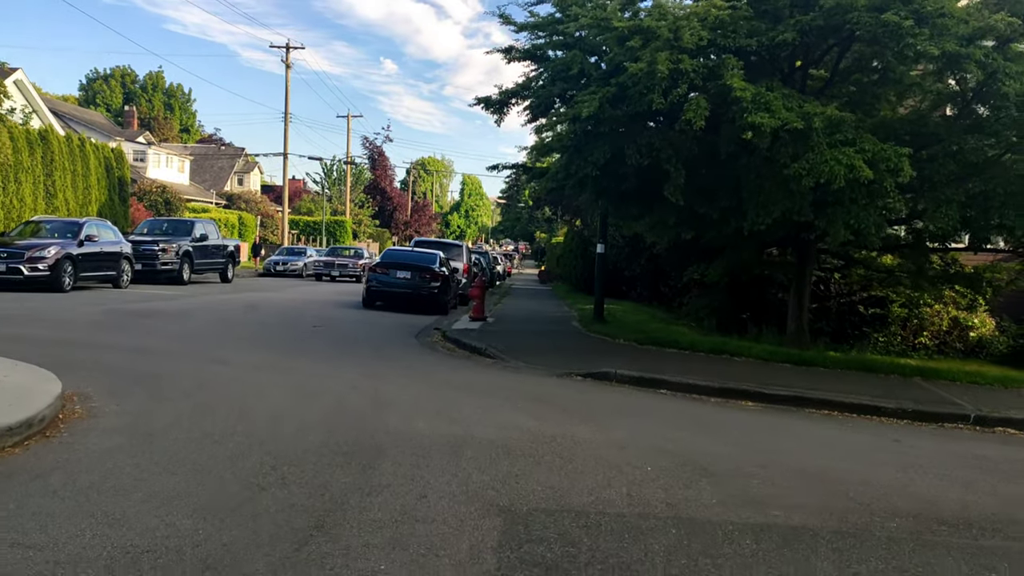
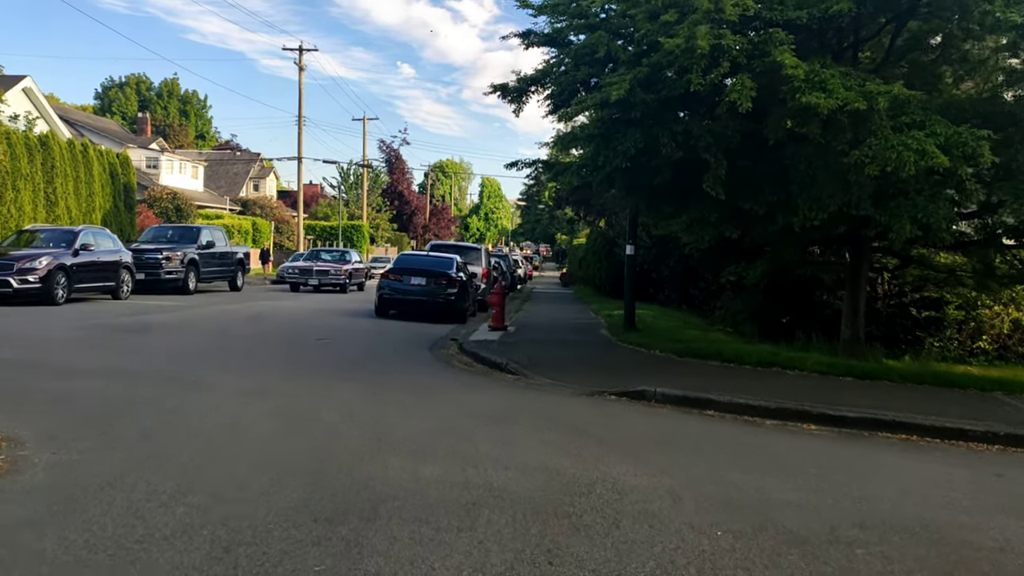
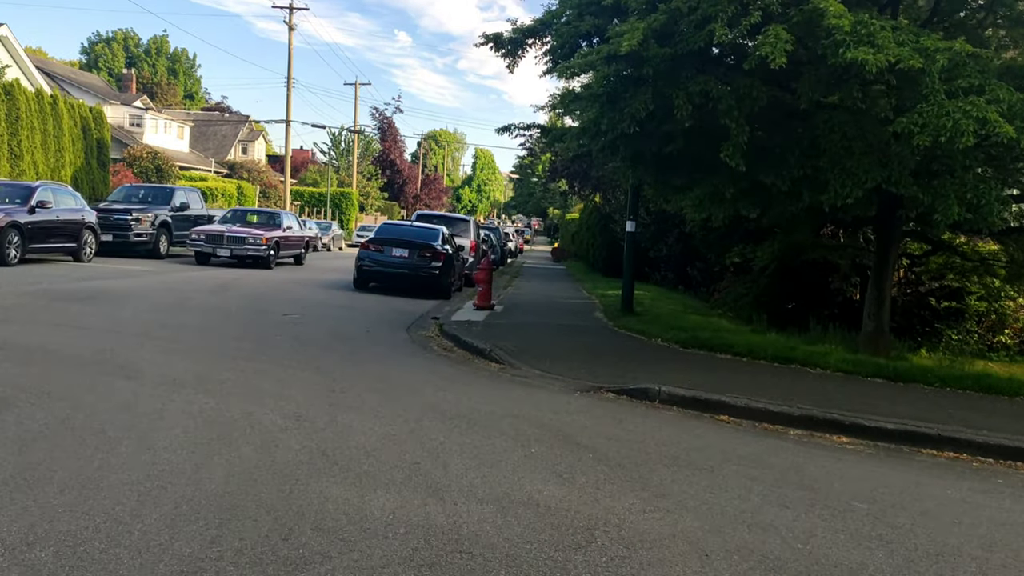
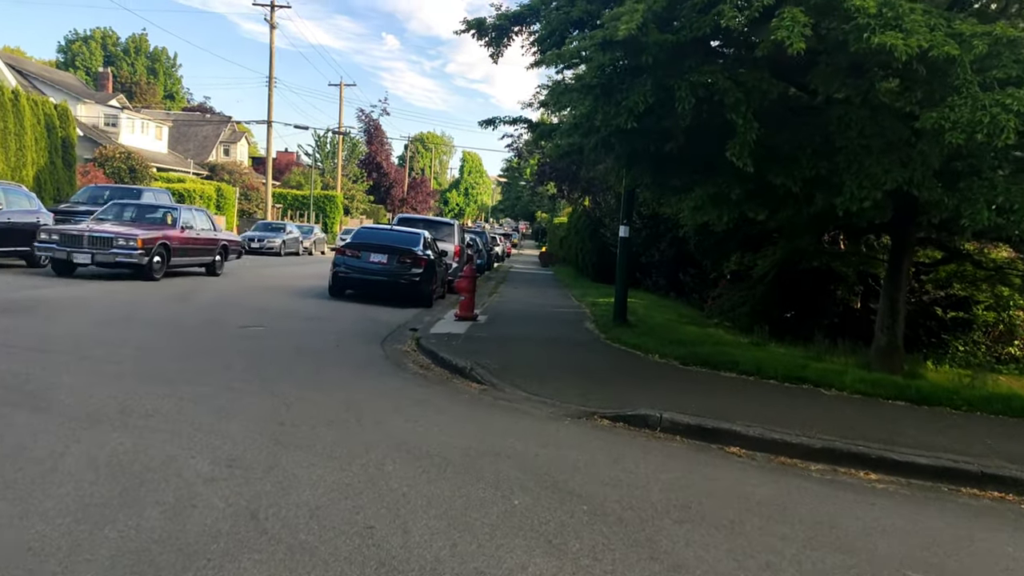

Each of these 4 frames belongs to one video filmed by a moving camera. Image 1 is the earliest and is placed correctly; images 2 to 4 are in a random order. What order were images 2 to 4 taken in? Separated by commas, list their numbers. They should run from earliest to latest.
2, 3, 4
